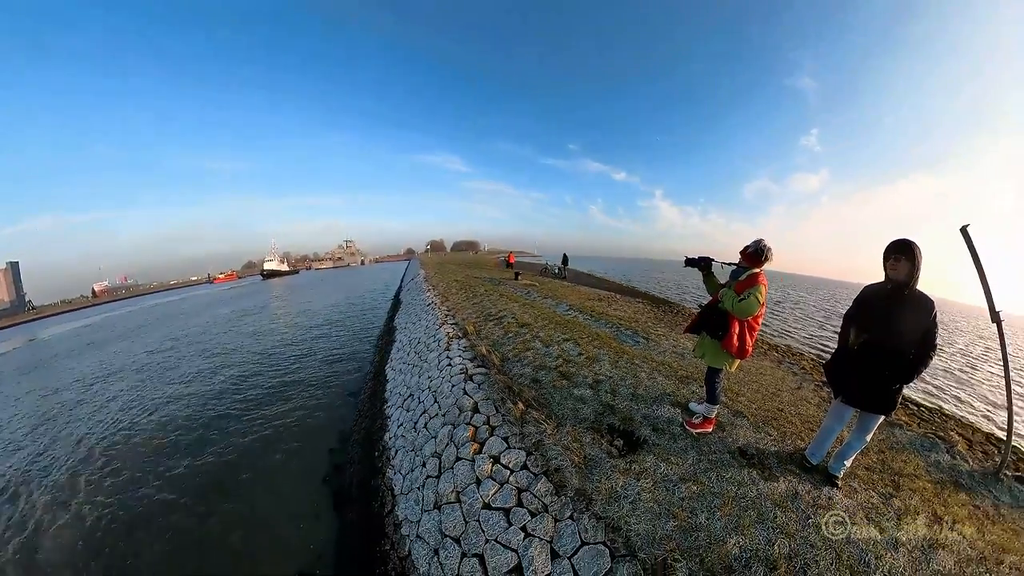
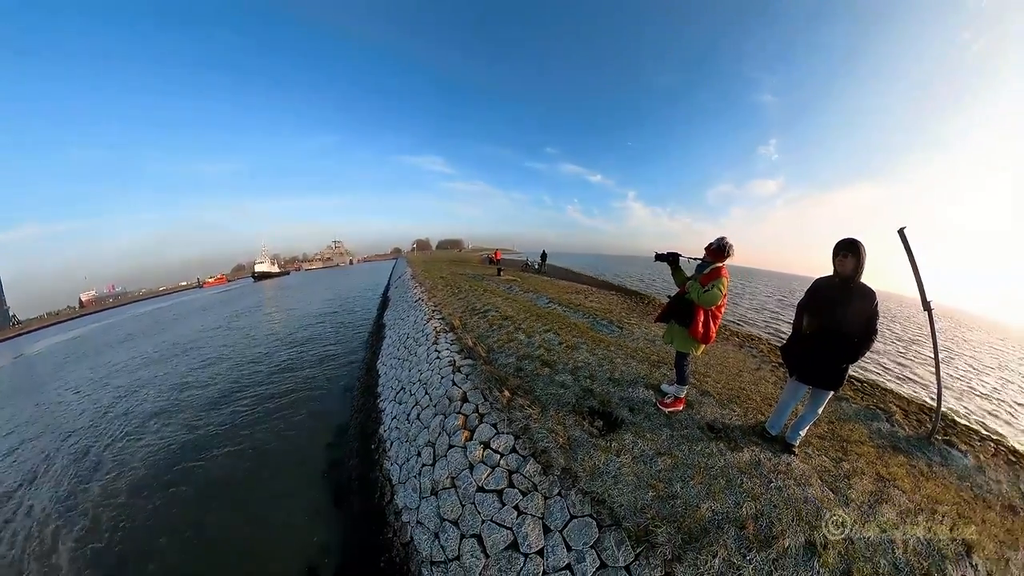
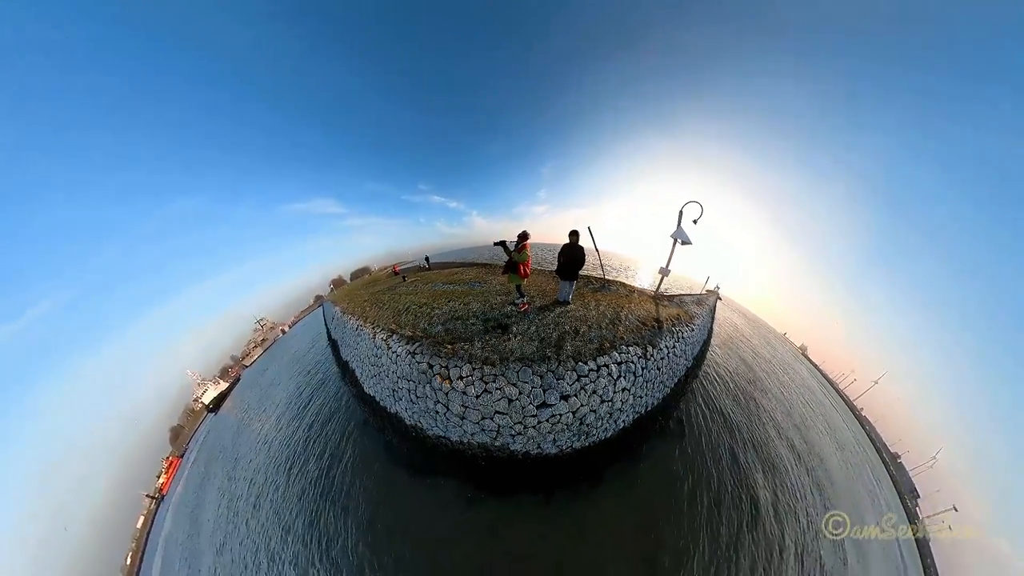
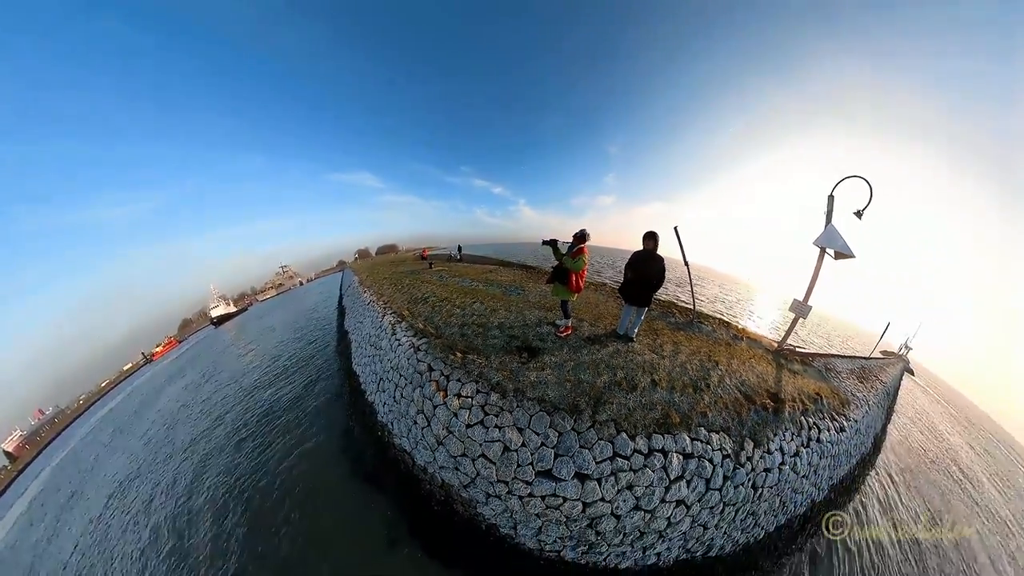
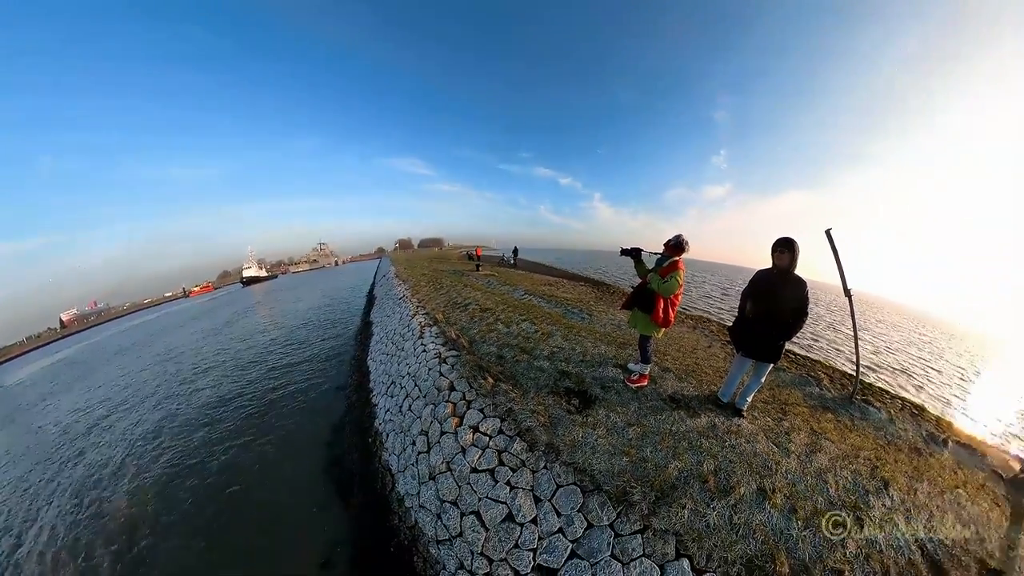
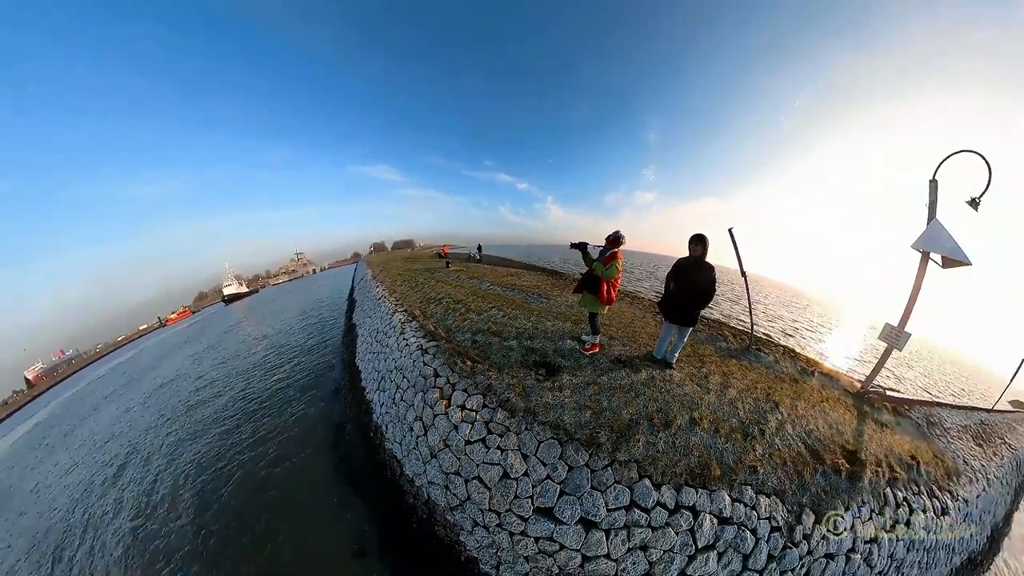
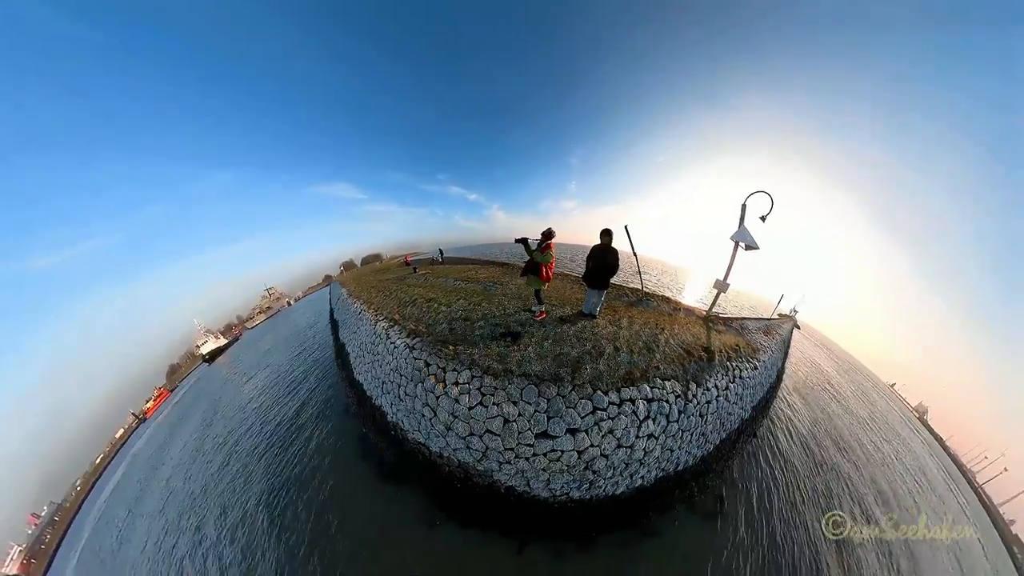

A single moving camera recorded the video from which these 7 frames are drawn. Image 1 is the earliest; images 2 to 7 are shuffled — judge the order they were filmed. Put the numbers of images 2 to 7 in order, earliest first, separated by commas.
2, 5, 6, 4, 7, 3
